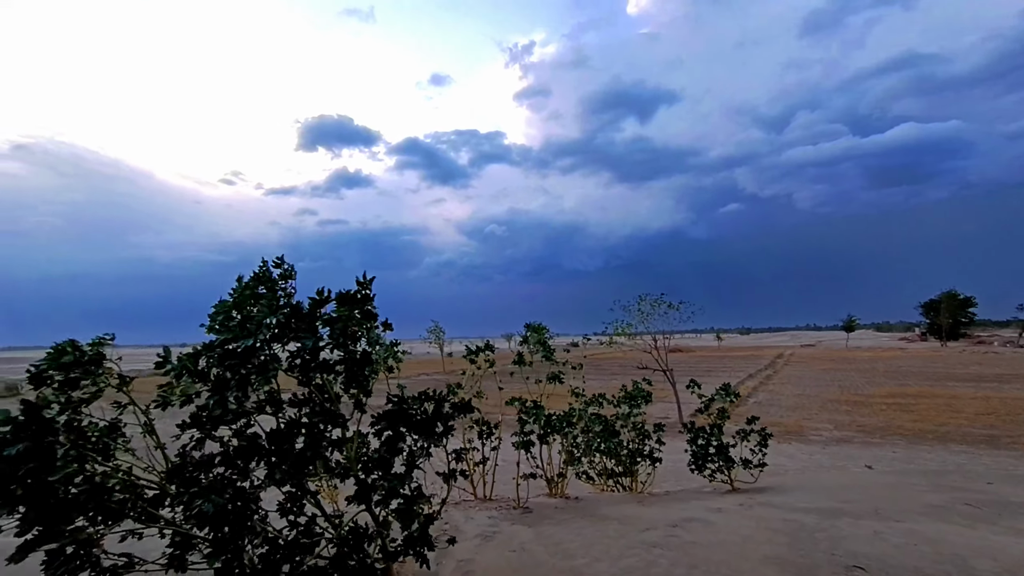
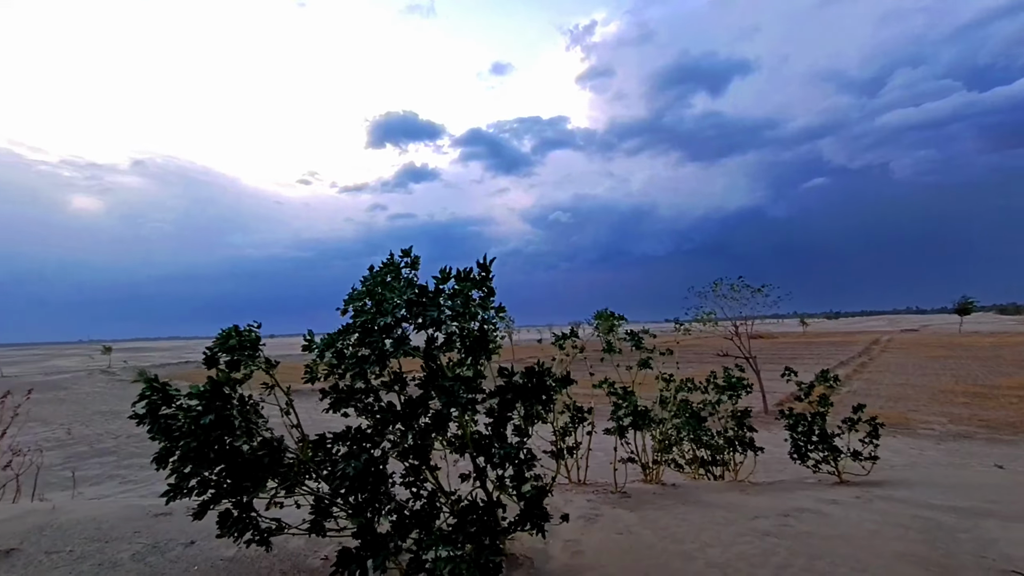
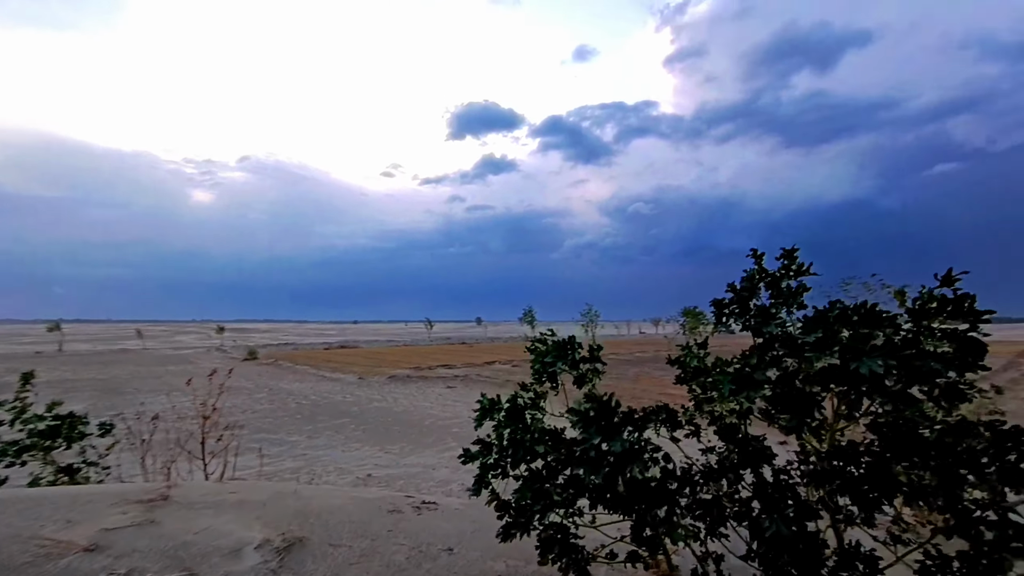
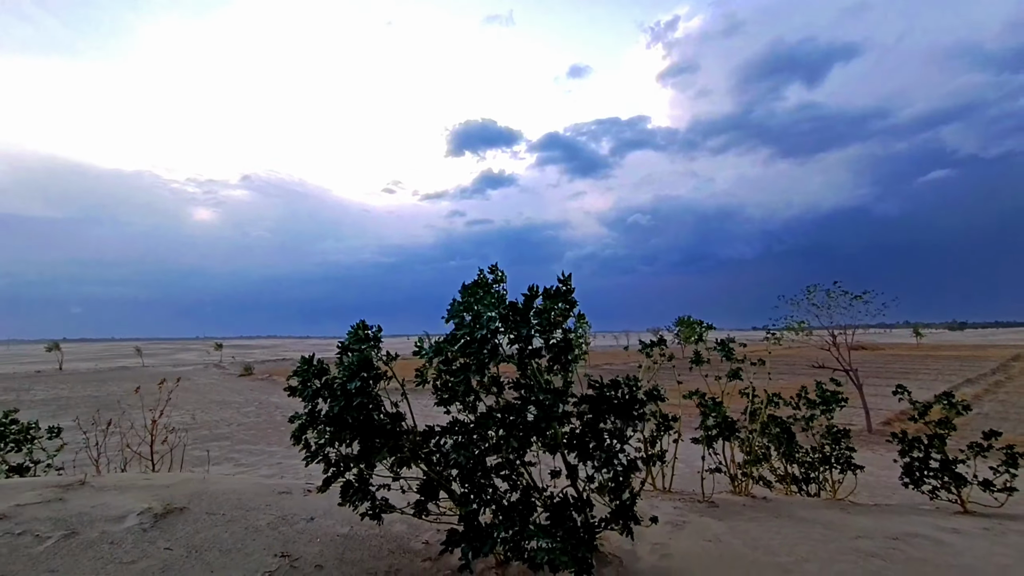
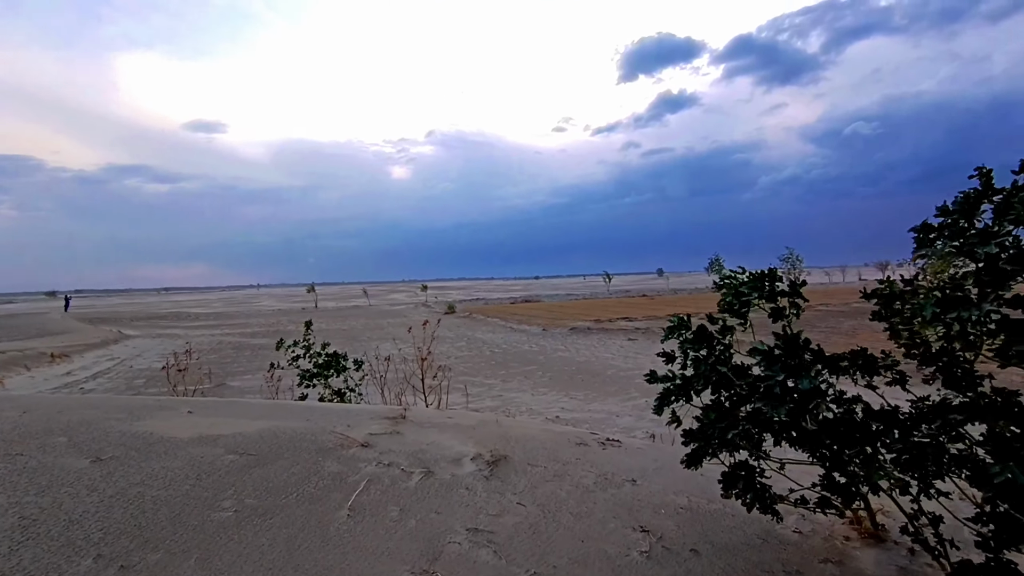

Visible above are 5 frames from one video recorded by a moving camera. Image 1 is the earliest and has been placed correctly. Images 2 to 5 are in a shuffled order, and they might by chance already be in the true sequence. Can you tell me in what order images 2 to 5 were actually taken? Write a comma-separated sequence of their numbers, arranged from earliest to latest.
2, 4, 5, 3
